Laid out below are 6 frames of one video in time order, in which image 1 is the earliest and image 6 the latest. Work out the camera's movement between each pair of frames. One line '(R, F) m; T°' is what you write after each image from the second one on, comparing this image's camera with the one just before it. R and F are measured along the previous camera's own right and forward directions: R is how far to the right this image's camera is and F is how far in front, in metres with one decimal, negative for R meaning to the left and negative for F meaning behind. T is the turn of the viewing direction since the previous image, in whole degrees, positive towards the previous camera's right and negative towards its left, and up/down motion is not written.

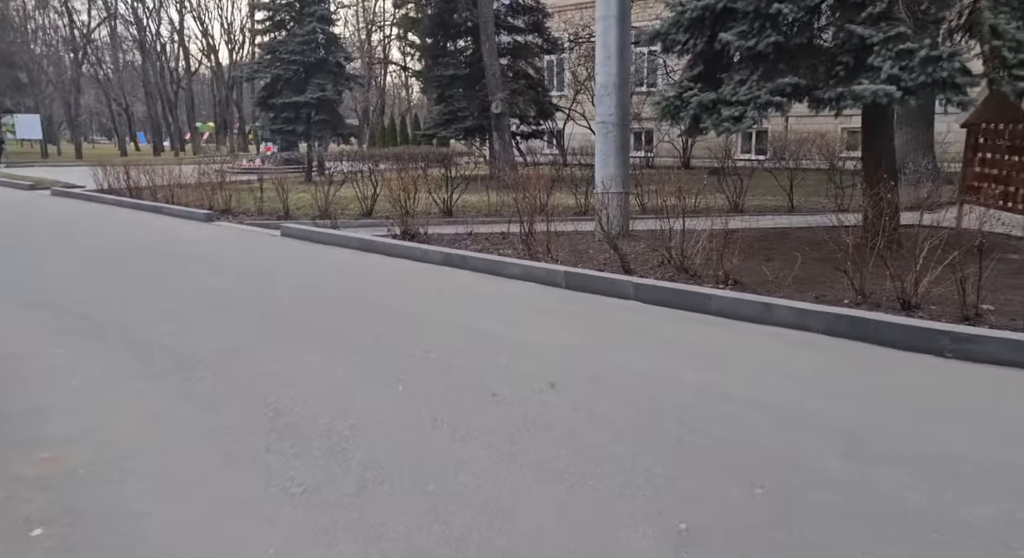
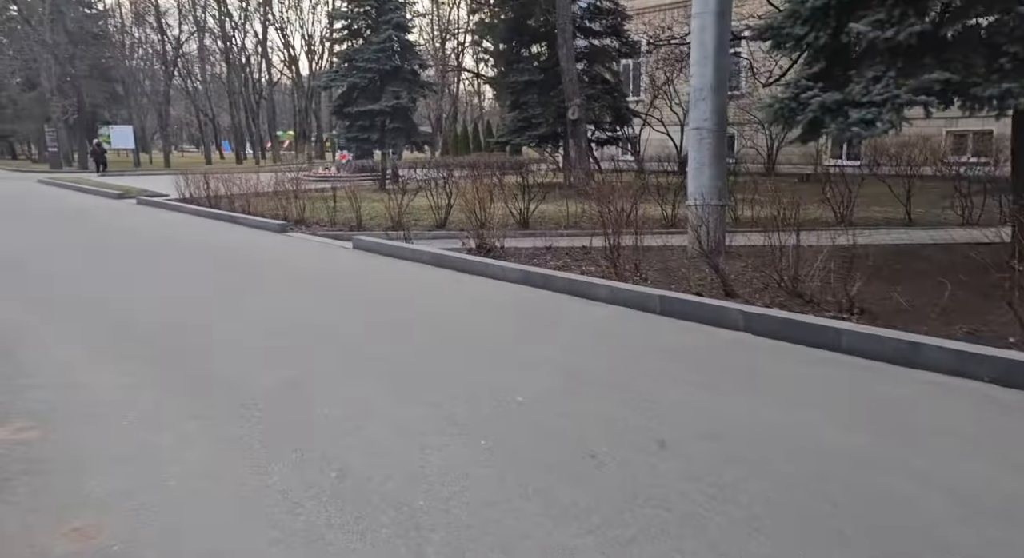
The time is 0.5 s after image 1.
(-0.2, +0.6) m; -6°
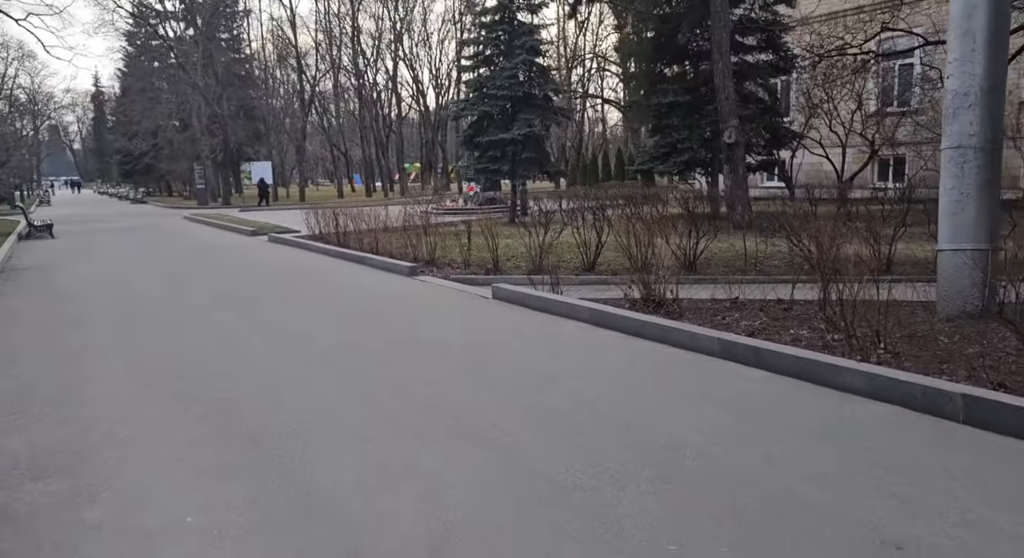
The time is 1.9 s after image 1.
(-0.6, +1.5) m; -10°
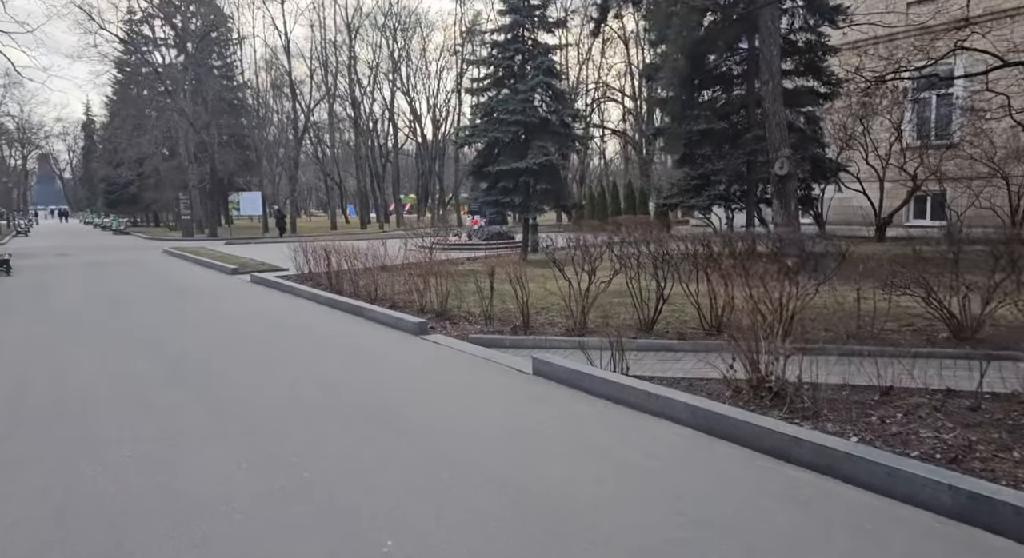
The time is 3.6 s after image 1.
(-0.5, +2.0) m; +1°
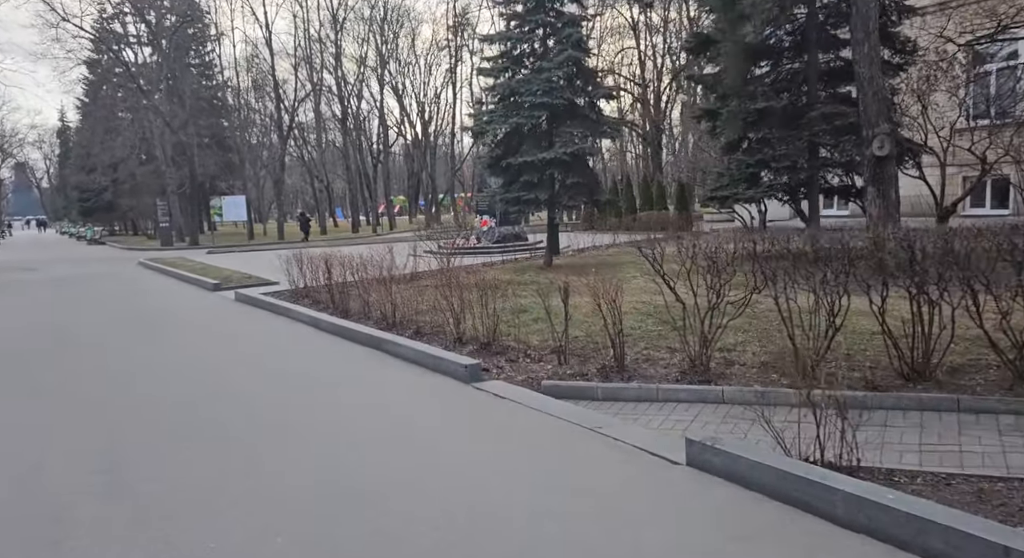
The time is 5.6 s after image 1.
(-0.9, +2.4) m; +1°
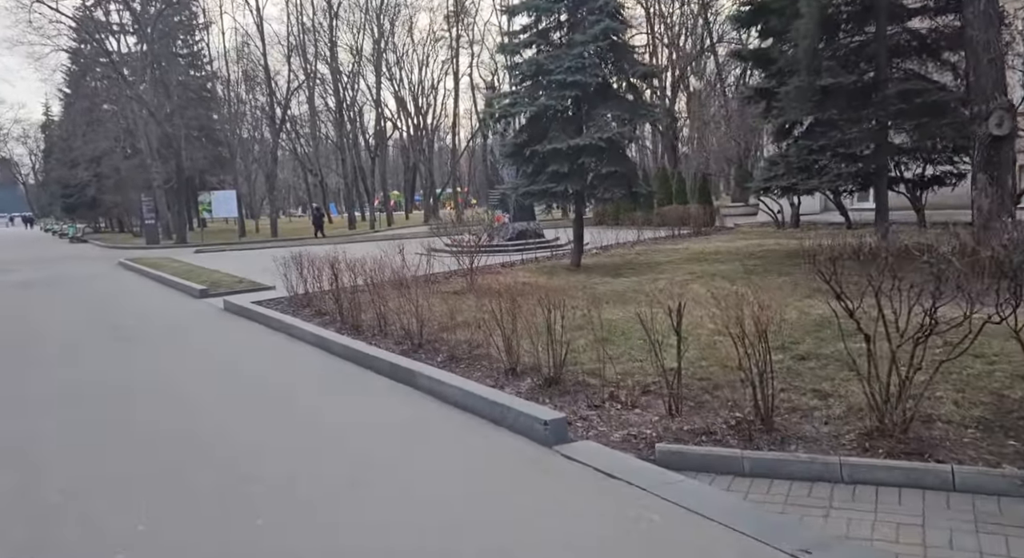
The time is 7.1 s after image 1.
(-0.7, +1.8) m; +1°
